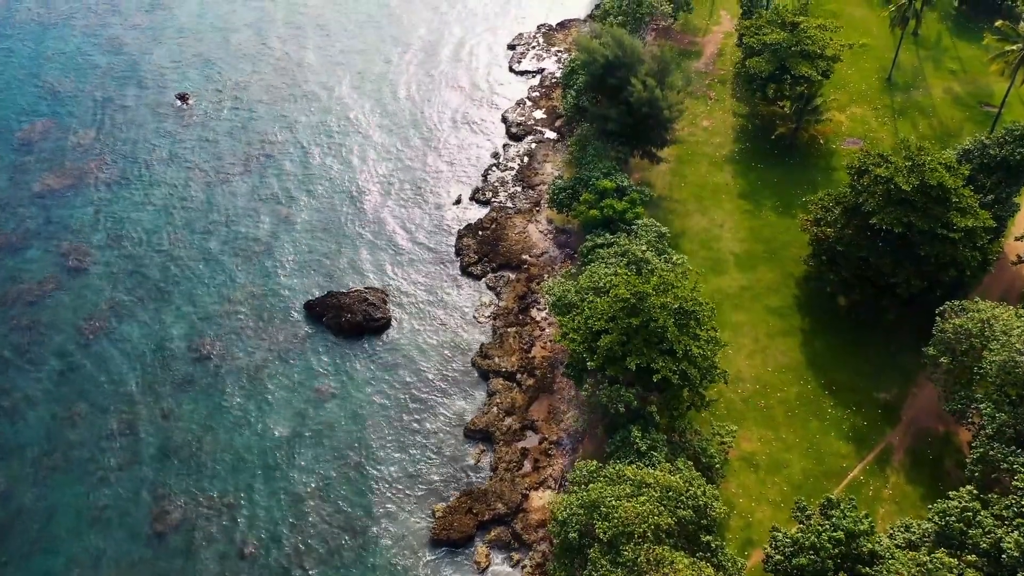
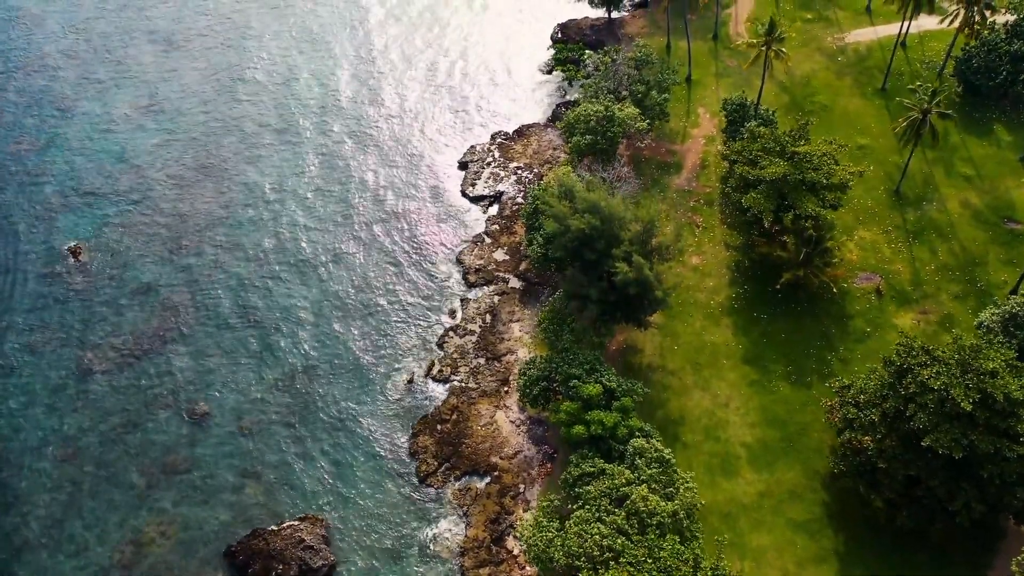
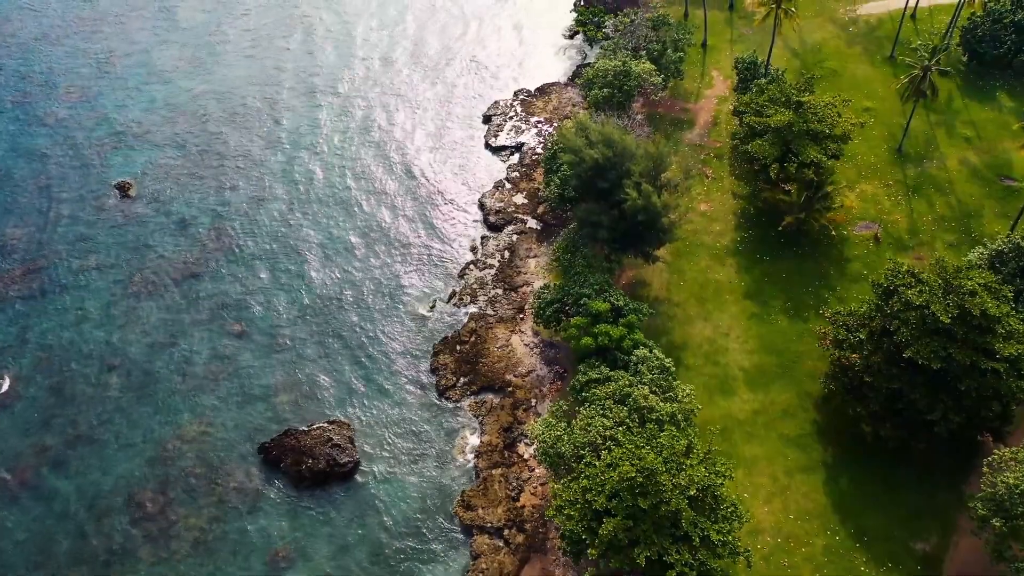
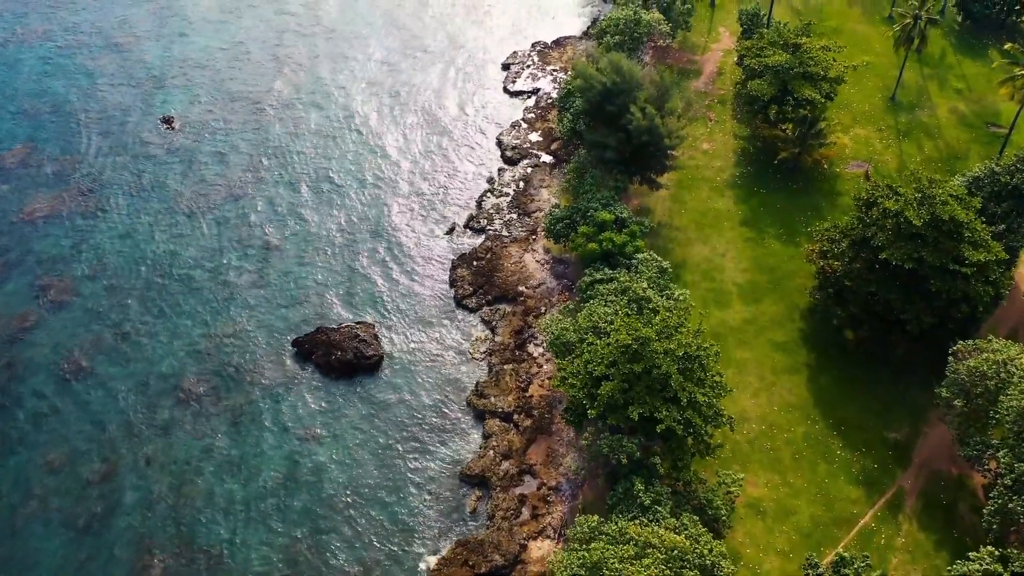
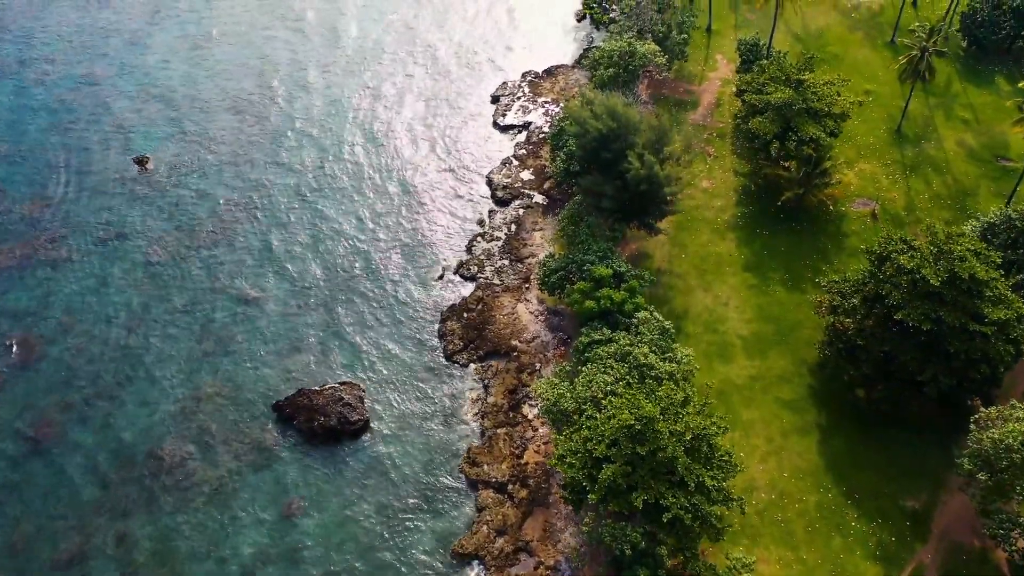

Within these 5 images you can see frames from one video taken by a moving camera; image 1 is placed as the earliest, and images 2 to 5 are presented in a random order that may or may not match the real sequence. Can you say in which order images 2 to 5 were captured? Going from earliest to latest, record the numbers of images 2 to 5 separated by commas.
4, 5, 3, 2
